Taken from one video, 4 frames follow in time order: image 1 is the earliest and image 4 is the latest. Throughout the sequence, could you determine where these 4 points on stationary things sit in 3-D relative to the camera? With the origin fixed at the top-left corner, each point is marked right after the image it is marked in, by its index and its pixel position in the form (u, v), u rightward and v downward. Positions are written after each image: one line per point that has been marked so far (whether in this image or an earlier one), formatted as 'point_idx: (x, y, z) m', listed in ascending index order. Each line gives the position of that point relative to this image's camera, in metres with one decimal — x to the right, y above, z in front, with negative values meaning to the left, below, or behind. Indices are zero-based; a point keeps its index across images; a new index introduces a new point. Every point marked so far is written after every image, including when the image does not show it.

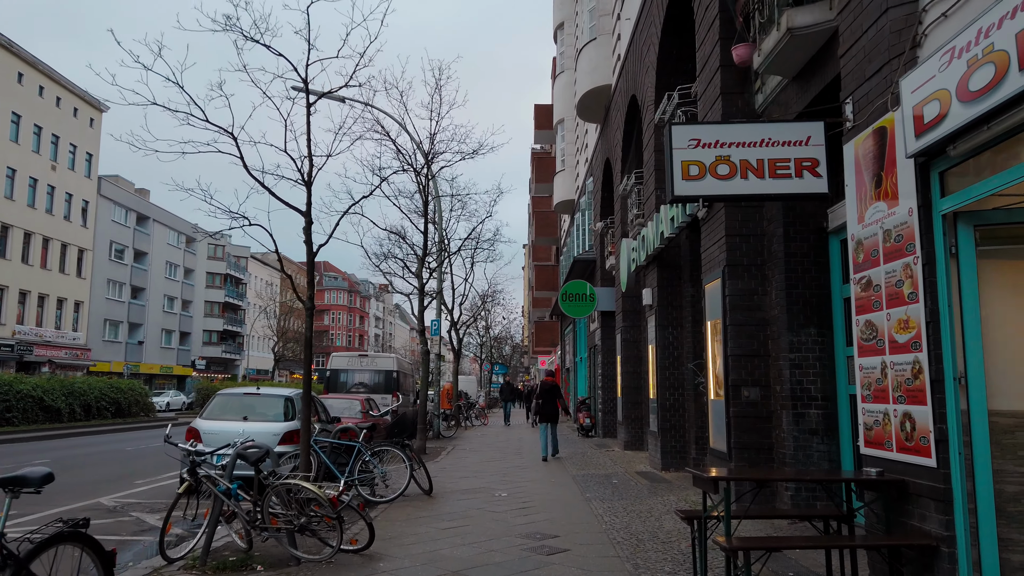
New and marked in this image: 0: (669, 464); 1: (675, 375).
0: (+2.6, -2.9, +12.5) m
1: (+2.8, -1.5, +12.9) m
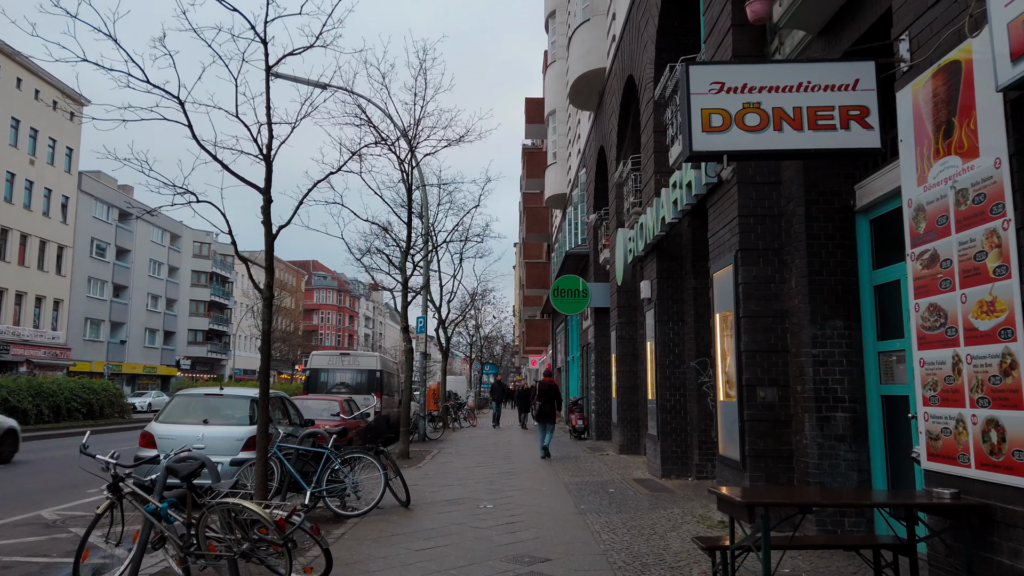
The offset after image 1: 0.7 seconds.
0: (+2.4, -2.8, +11.5) m
1: (+2.6, -1.4, +11.9) m
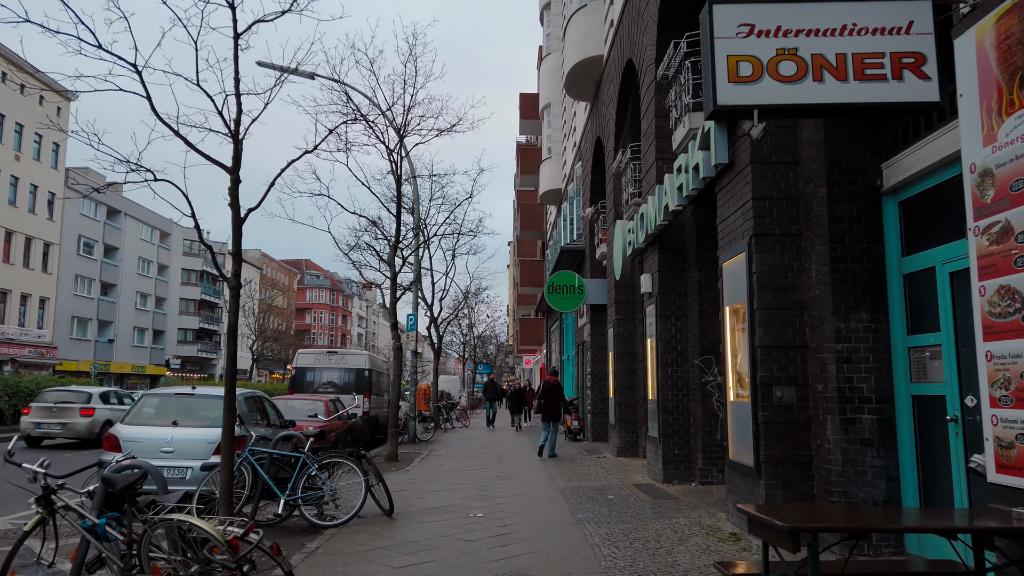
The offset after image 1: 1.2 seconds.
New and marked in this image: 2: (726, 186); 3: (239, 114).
0: (+2.3, -2.7, +10.8) m
1: (+2.5, -1.3, +11.2) m
2: (+2.3, +1.1, +7.9) m
3: (-2.7, +1.7, +7.3) m
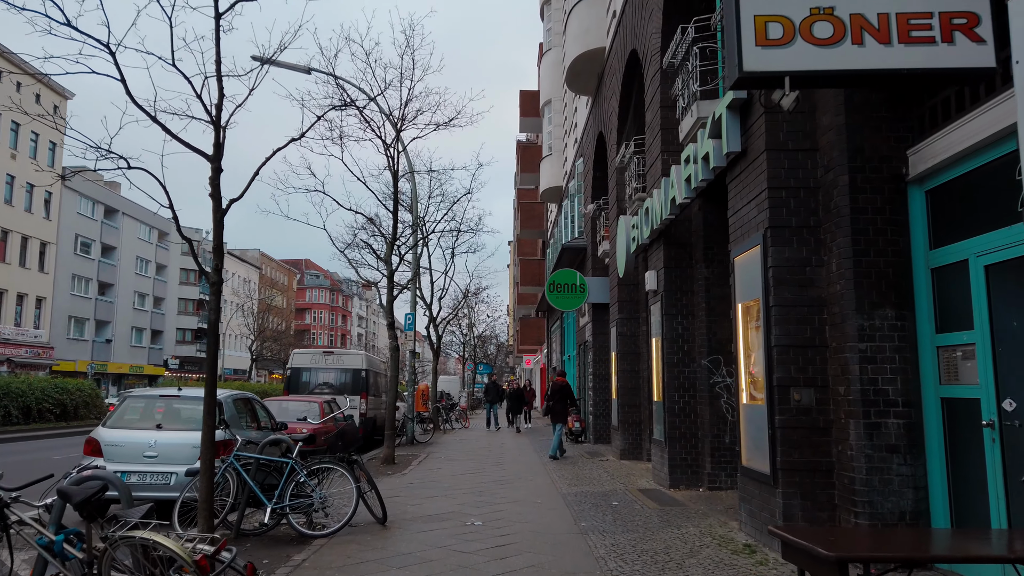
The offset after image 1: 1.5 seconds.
0: (+2.3, -2.7, +10.4) m
1: (+2.5, -1.2, +10.8) m
2: (+2.3, +1.1, +7.4) m
3: (-2.7, +1.7, +6.9) m
